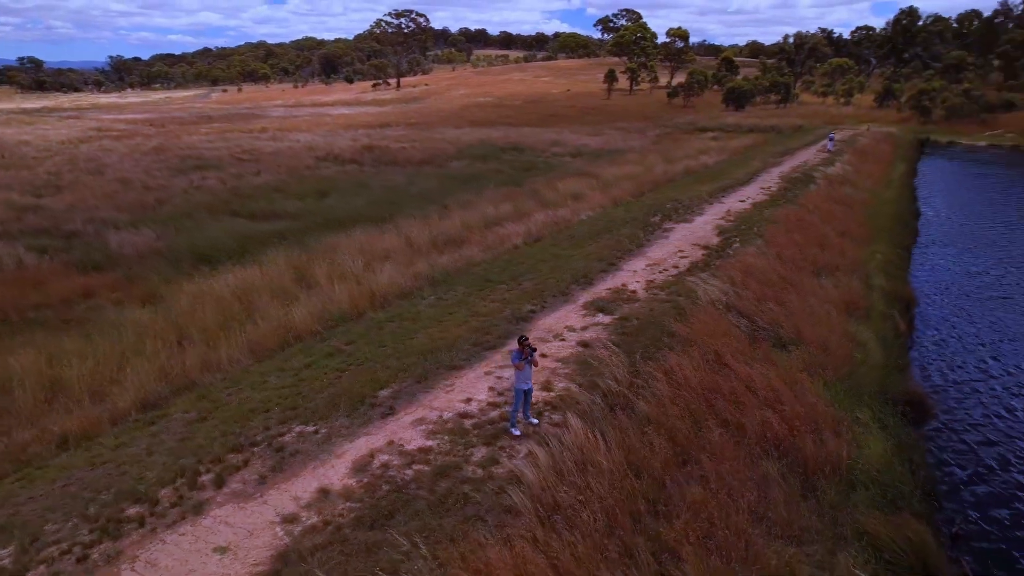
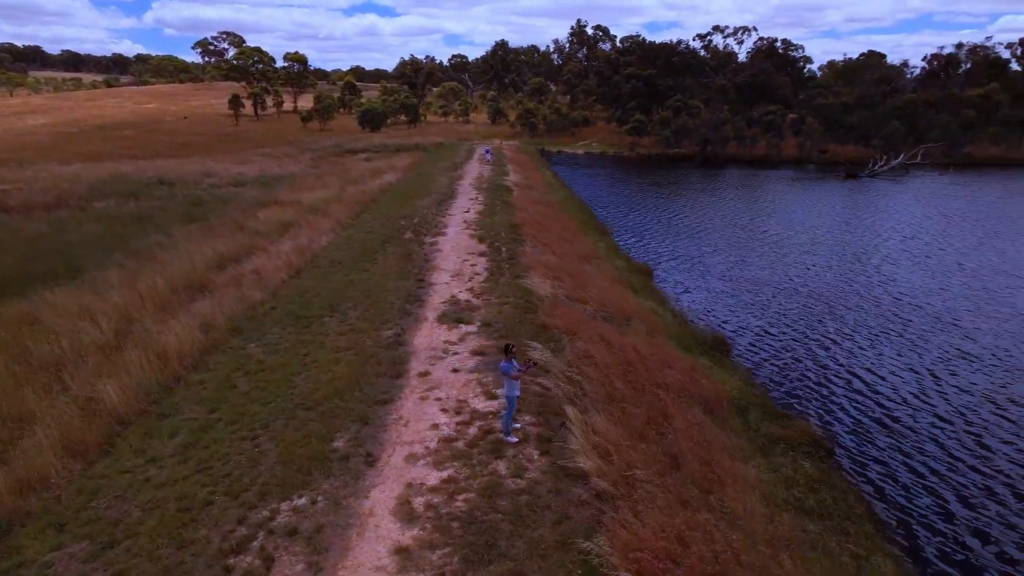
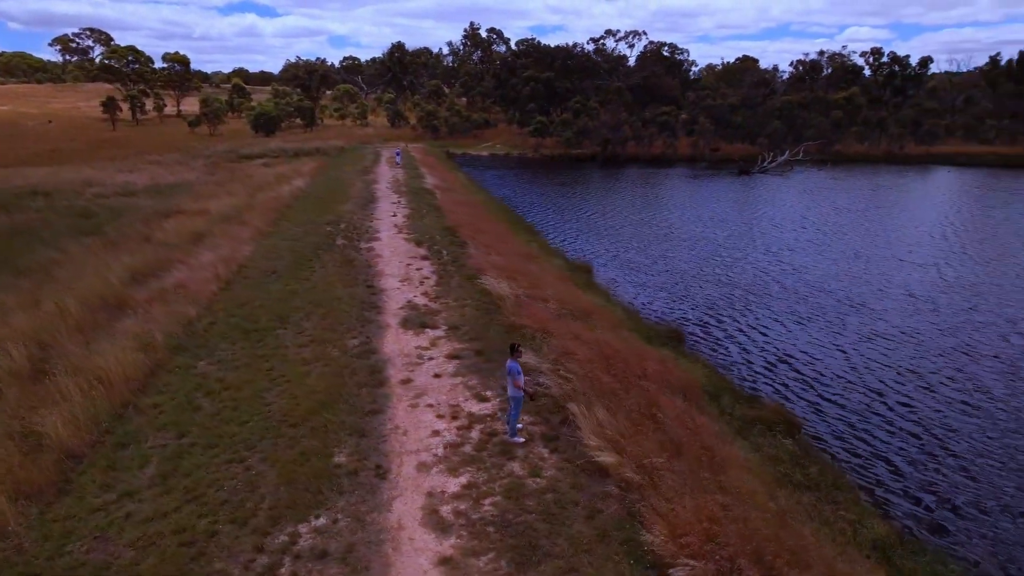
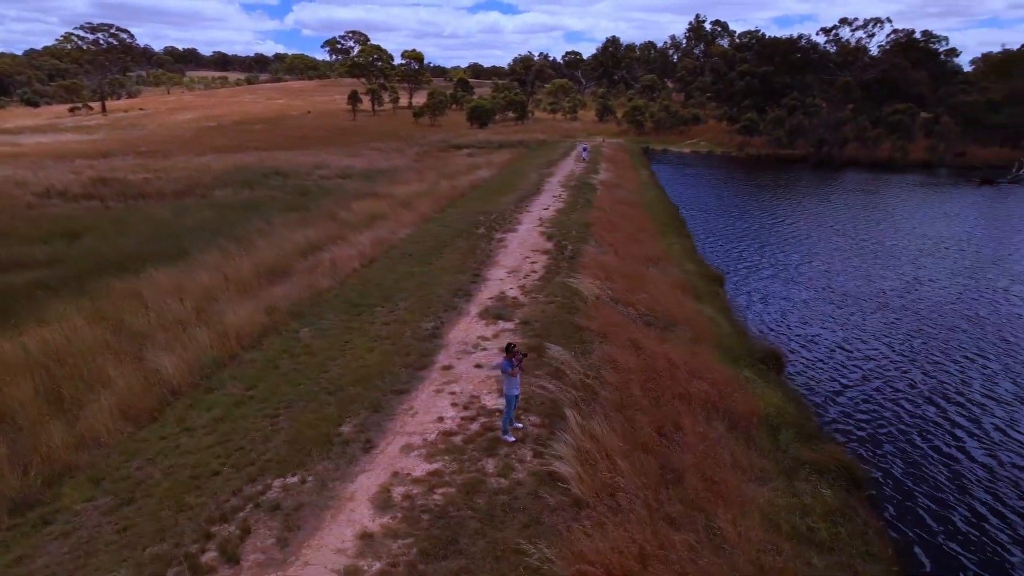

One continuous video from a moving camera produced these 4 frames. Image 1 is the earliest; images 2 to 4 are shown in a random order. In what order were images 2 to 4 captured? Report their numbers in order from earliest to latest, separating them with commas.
4, 2, 3
